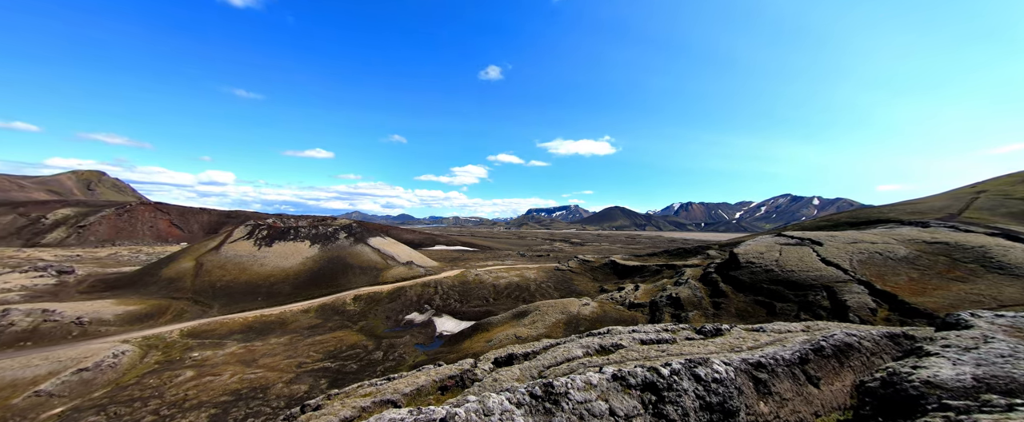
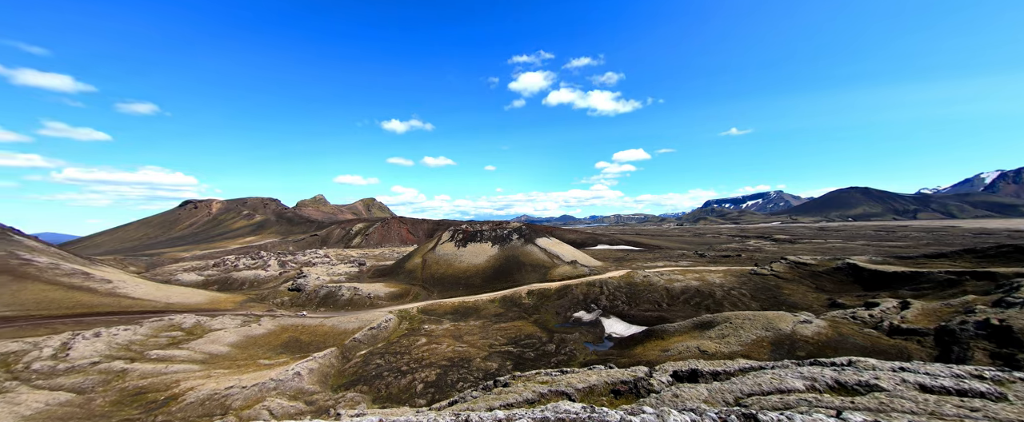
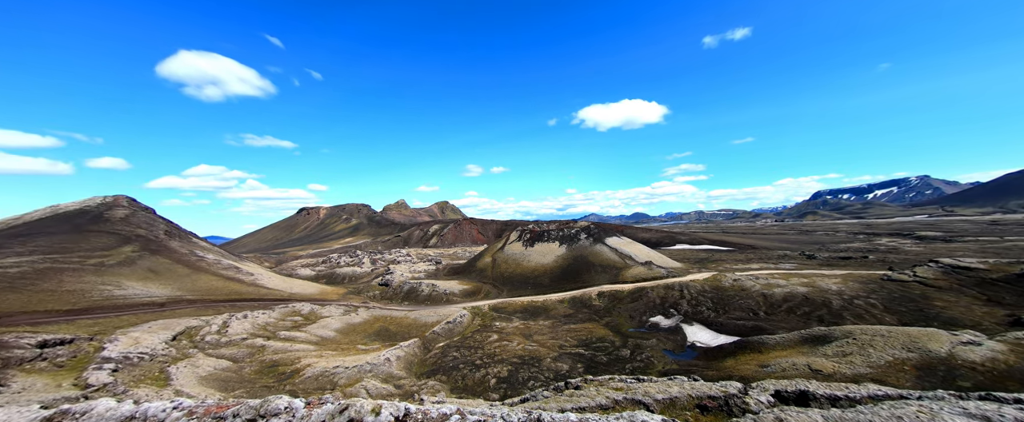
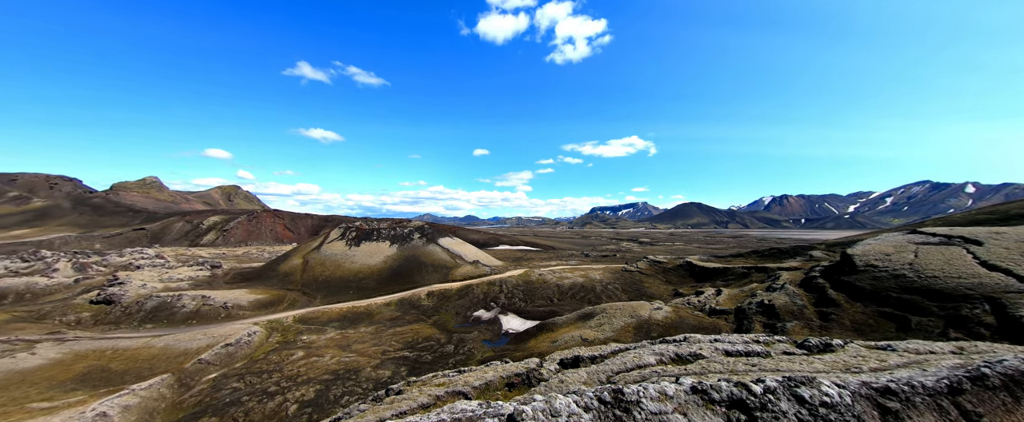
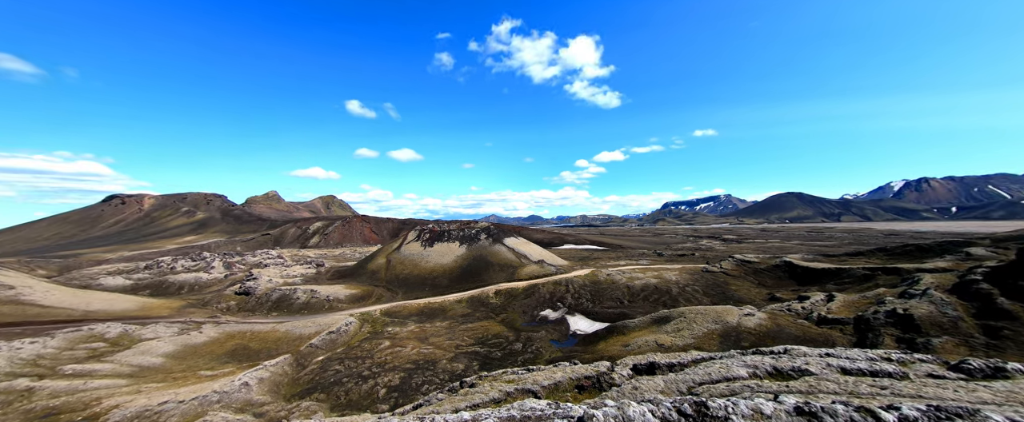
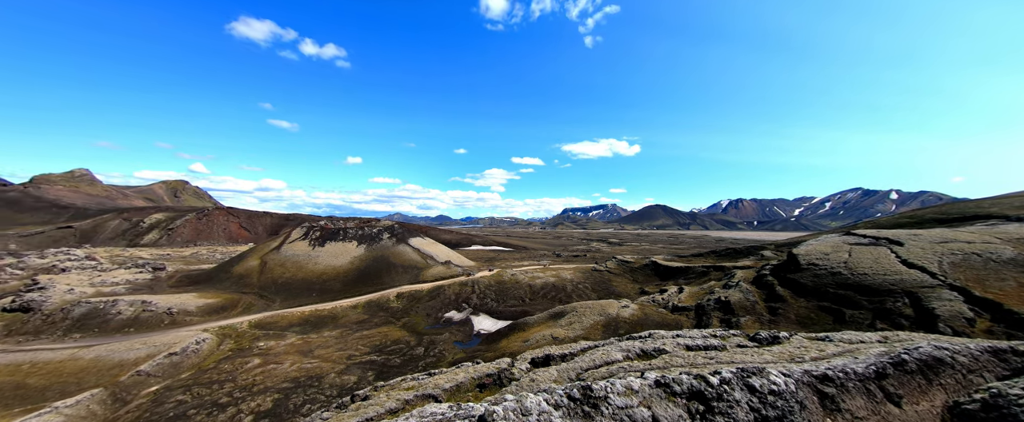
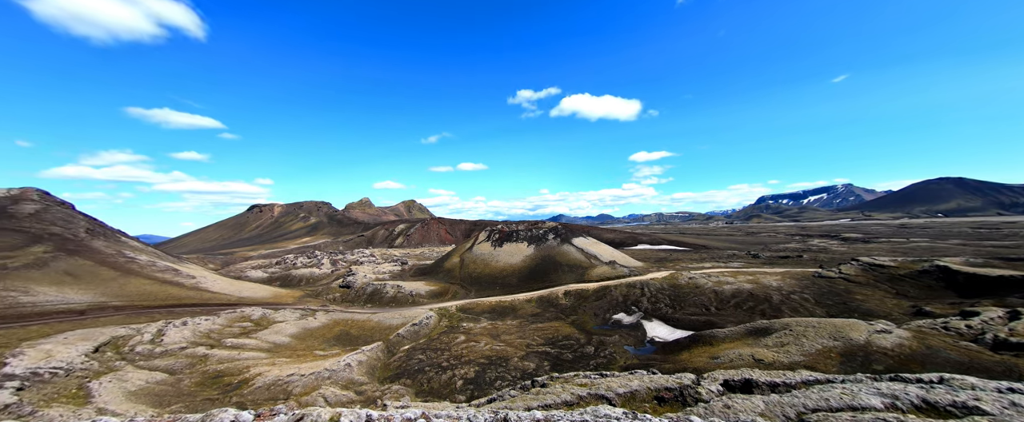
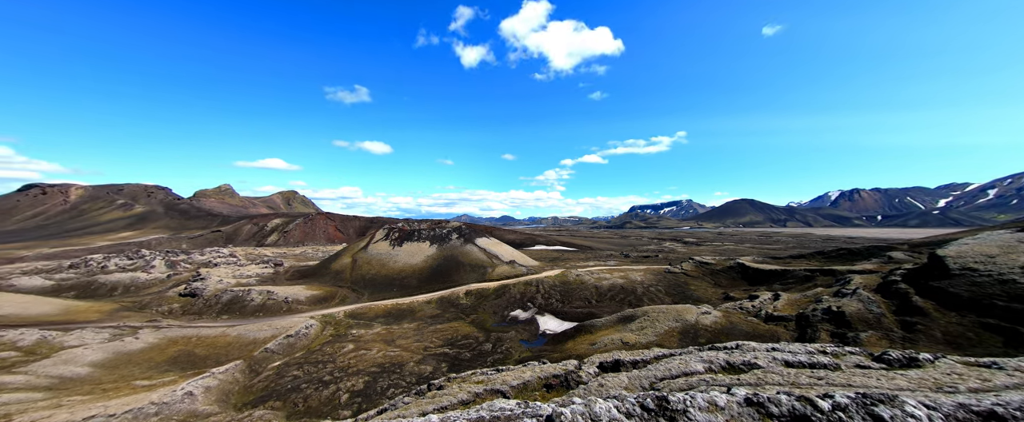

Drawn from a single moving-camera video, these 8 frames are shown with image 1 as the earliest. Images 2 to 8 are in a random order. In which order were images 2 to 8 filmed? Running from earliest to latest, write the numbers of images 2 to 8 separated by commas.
6, 4, 8, 5, 2, 7, 3
